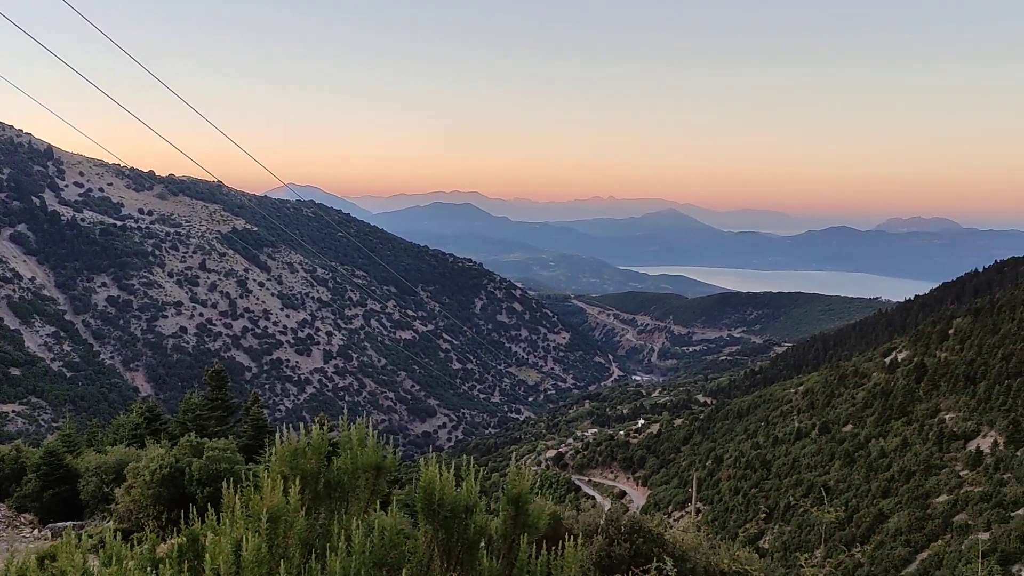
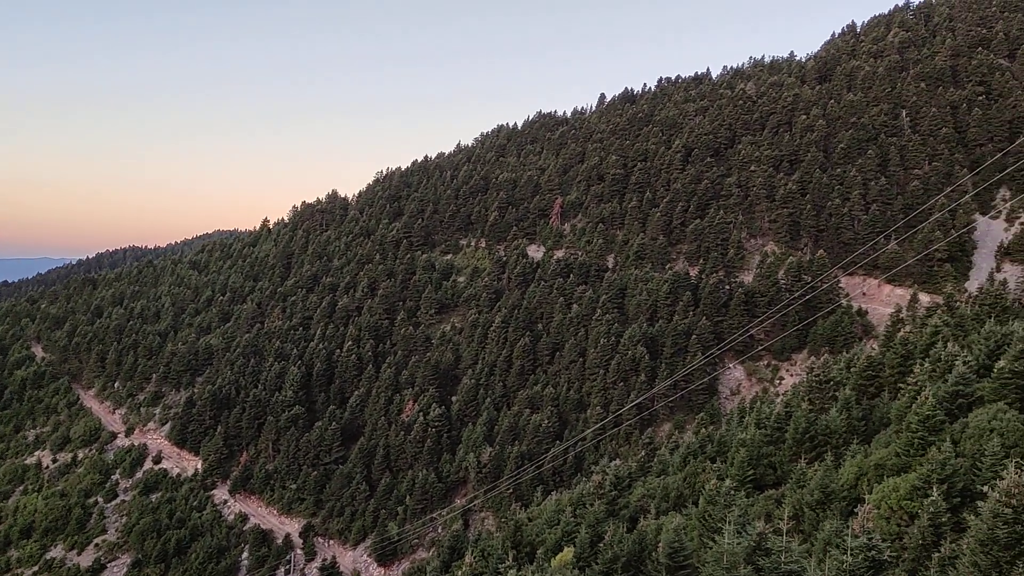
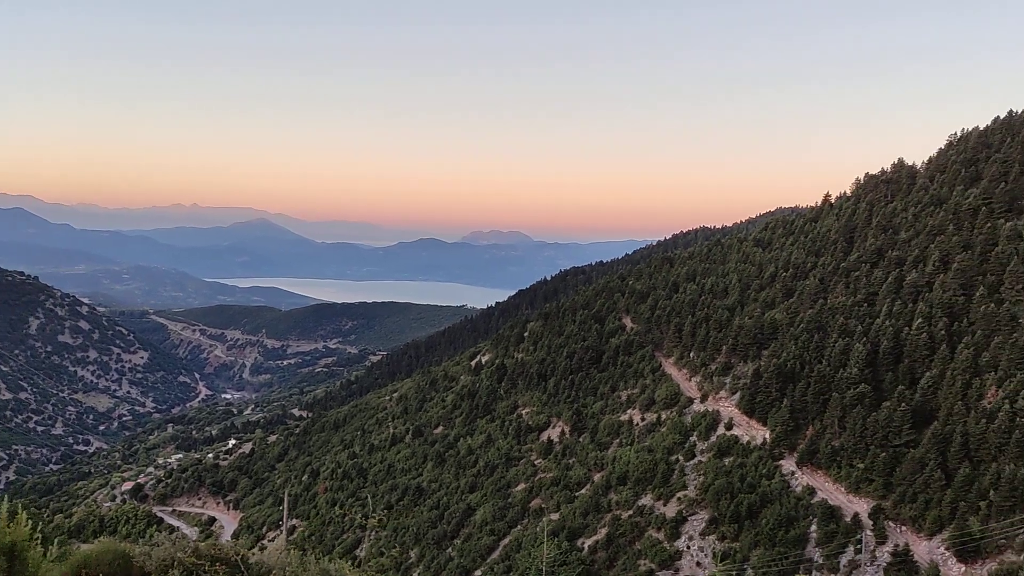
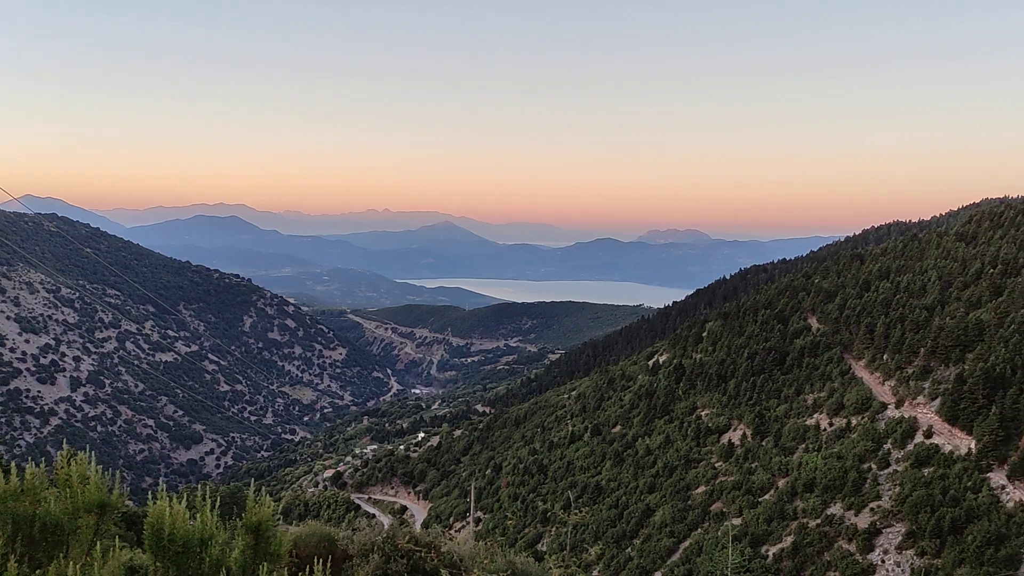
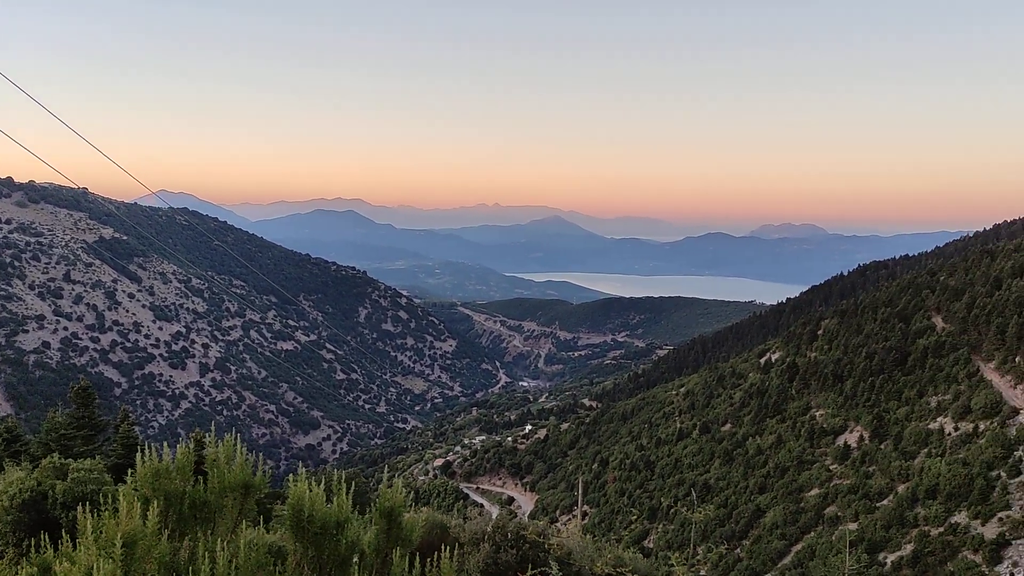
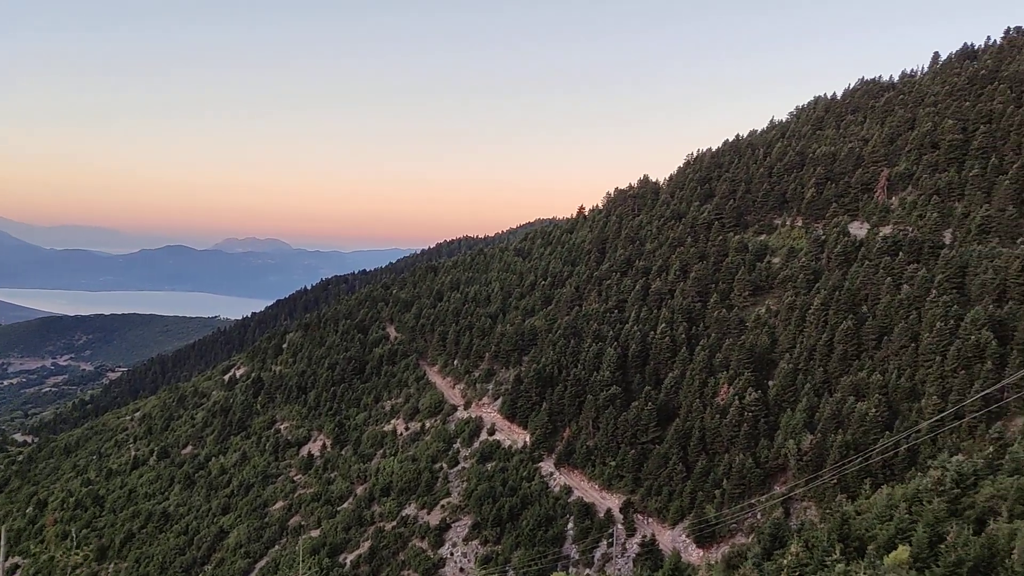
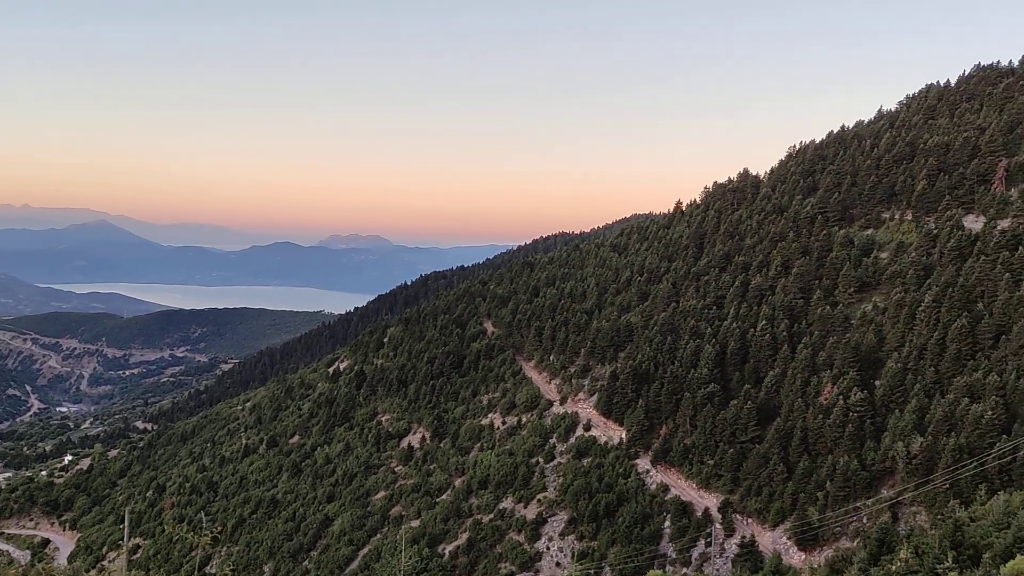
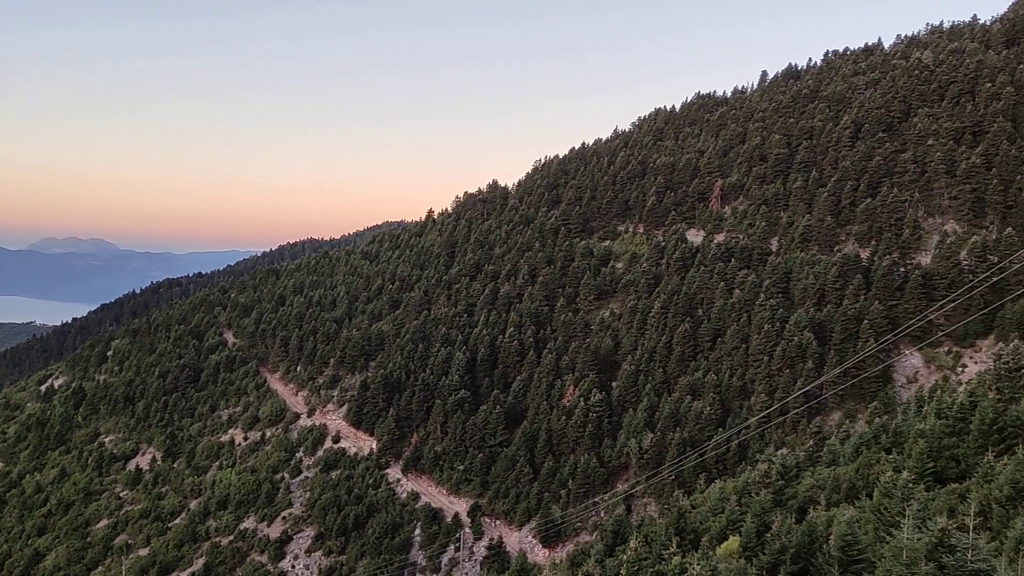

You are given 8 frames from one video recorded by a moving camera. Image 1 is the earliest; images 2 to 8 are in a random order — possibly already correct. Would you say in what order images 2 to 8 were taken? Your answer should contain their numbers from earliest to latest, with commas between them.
5, 4, 3, 7, 6, 8, 2
